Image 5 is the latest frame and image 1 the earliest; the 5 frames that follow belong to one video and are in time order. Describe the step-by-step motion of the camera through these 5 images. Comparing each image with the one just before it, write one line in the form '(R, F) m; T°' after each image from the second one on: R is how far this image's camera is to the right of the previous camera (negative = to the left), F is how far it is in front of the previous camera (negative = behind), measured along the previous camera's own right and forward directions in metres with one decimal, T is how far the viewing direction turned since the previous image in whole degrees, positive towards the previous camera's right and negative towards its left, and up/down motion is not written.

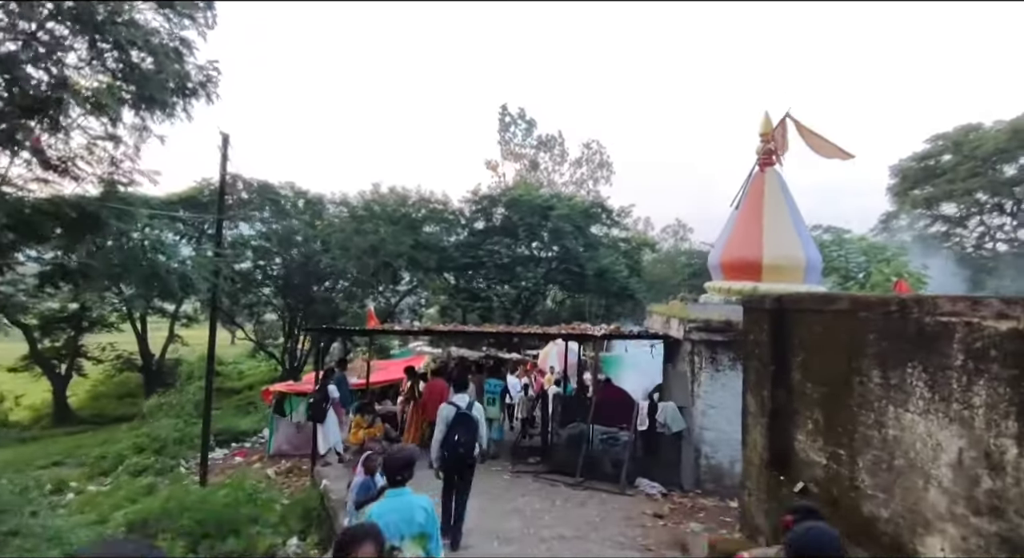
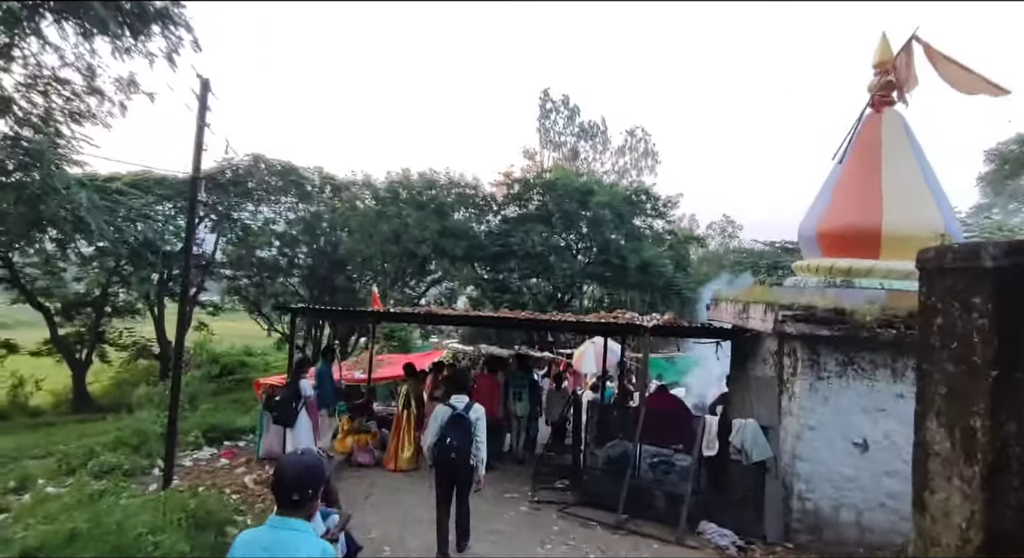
(+0.1, +2.1) m; -4°
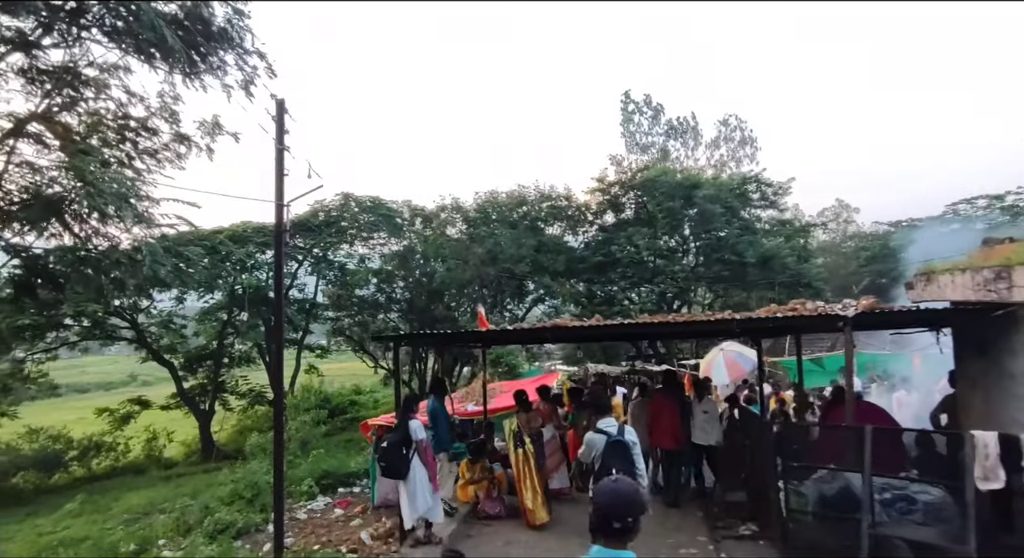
(-0.5, +1.4) m; -8°
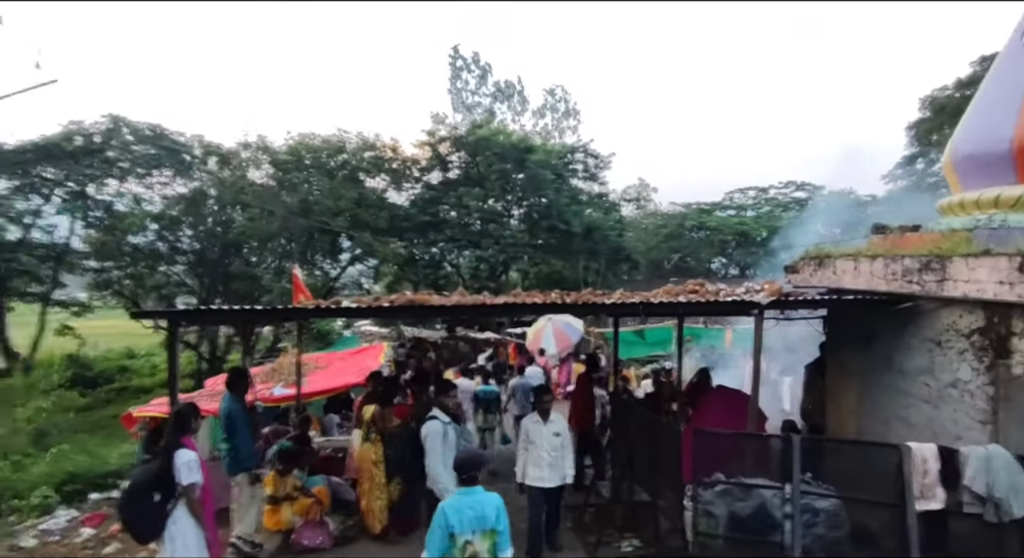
(-0.3, +1.6) m; +18°
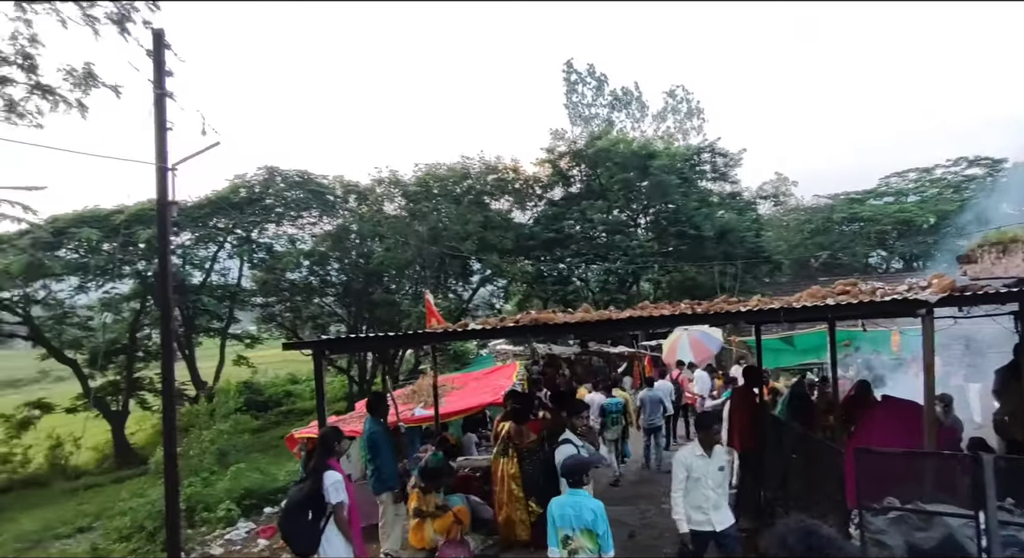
(+0.1, +0.1) m; -12°
